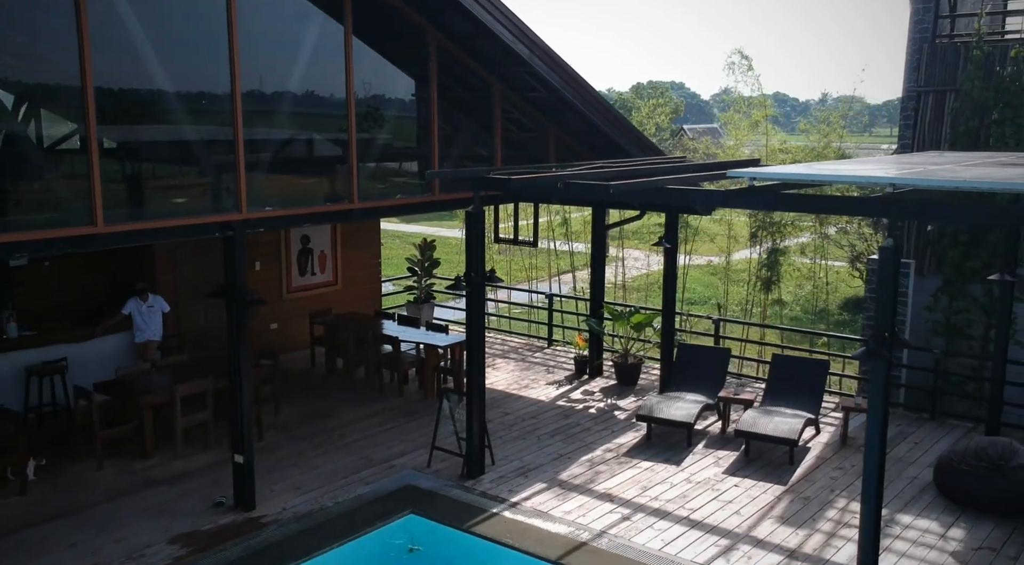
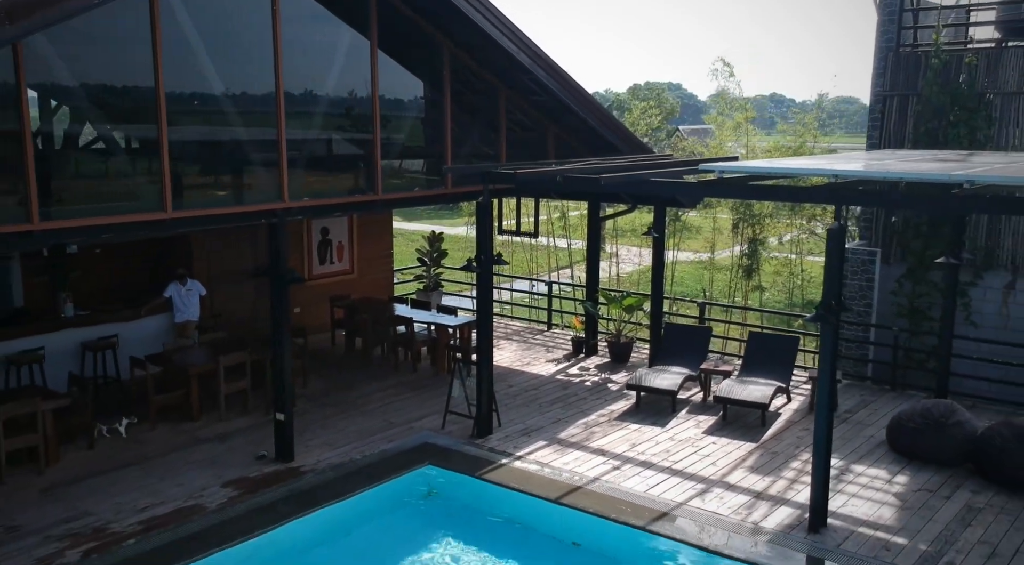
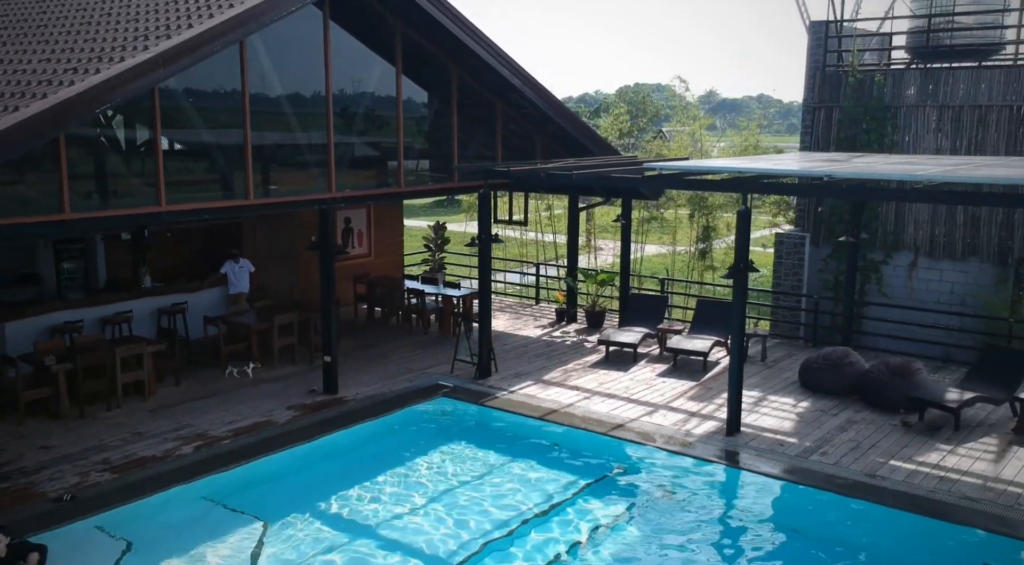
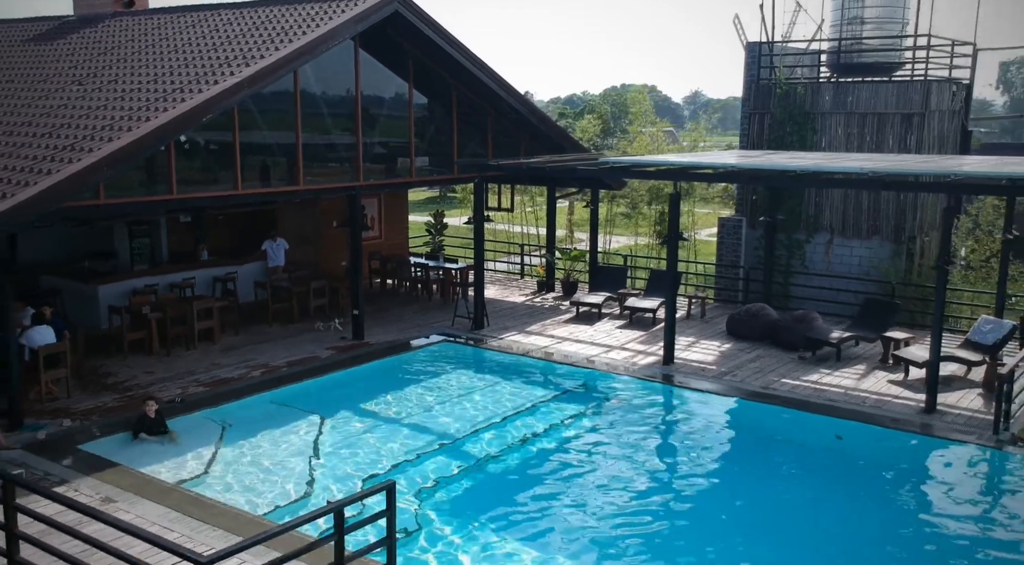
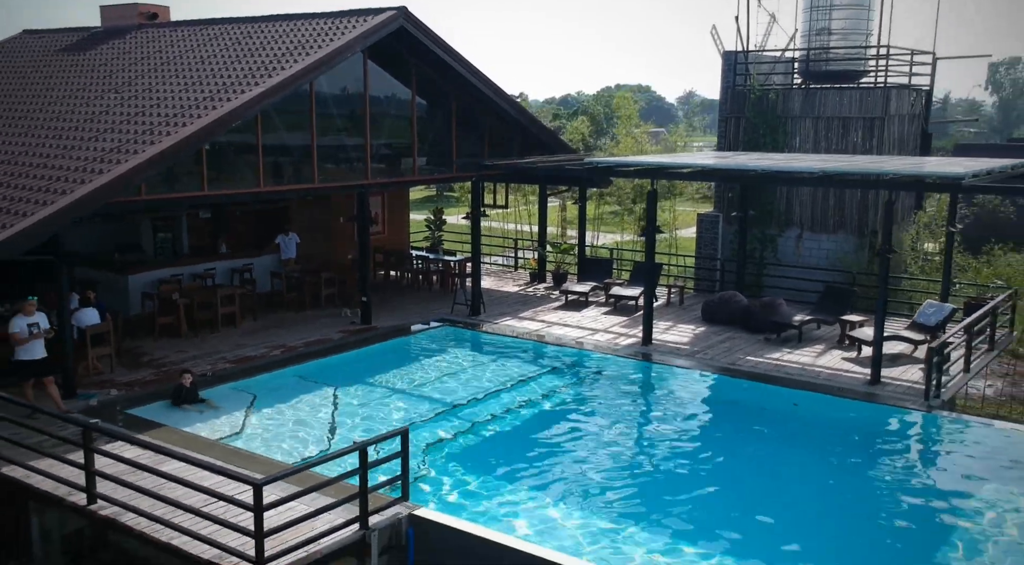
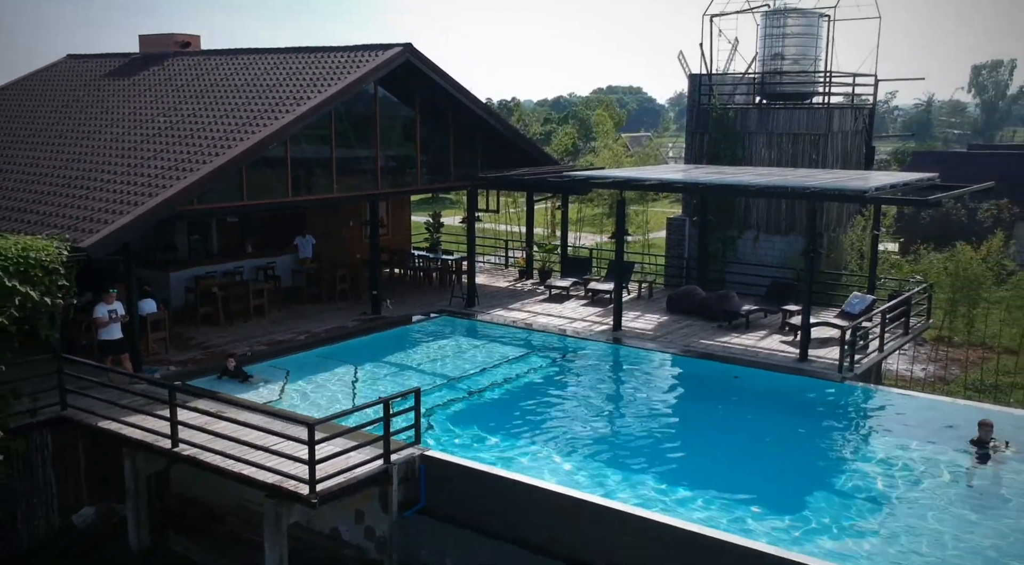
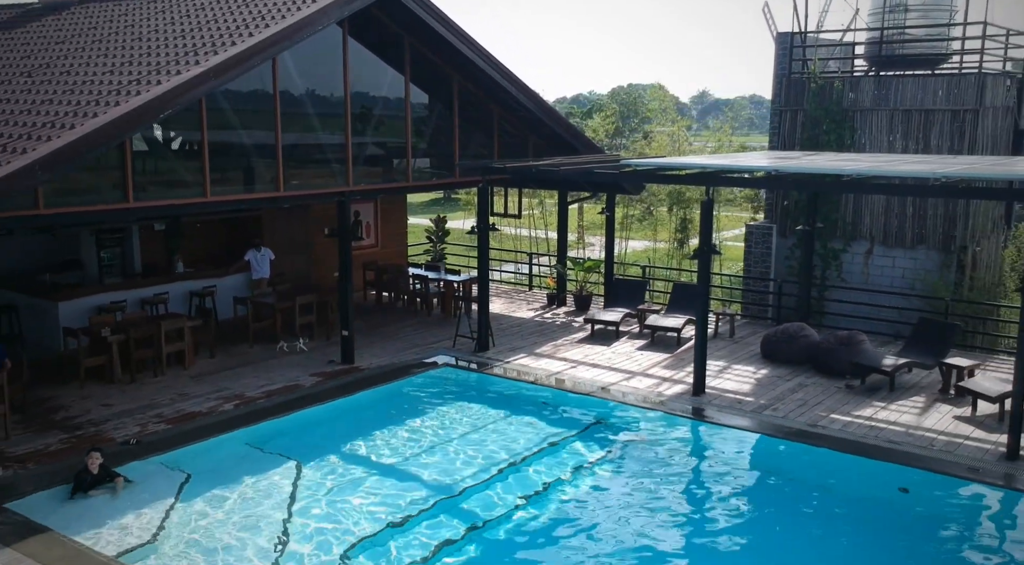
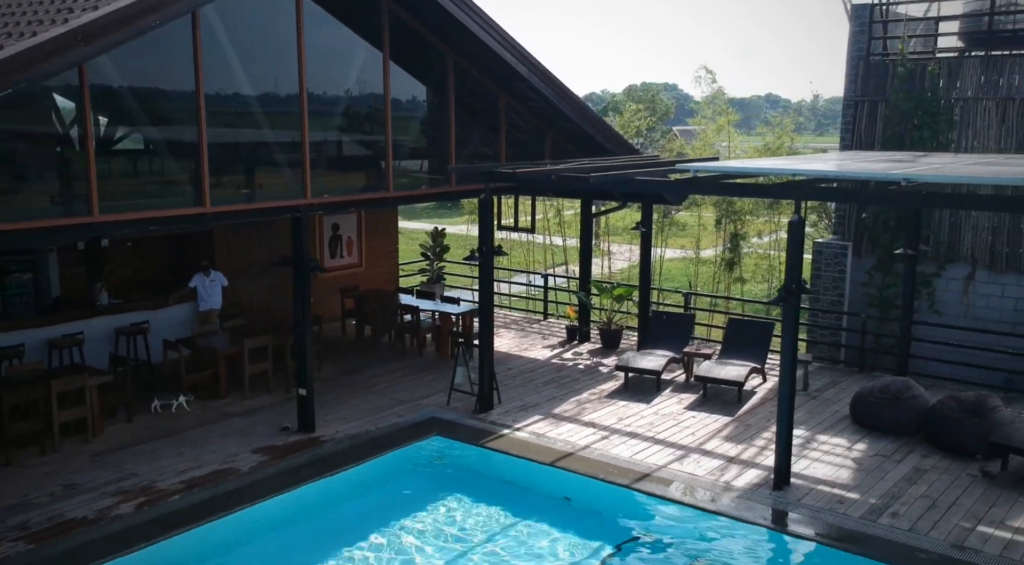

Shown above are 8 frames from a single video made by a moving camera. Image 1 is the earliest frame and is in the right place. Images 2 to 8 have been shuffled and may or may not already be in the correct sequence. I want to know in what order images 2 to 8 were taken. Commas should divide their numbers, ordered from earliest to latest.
2, 8, 3, 7, 4, 5, 6
